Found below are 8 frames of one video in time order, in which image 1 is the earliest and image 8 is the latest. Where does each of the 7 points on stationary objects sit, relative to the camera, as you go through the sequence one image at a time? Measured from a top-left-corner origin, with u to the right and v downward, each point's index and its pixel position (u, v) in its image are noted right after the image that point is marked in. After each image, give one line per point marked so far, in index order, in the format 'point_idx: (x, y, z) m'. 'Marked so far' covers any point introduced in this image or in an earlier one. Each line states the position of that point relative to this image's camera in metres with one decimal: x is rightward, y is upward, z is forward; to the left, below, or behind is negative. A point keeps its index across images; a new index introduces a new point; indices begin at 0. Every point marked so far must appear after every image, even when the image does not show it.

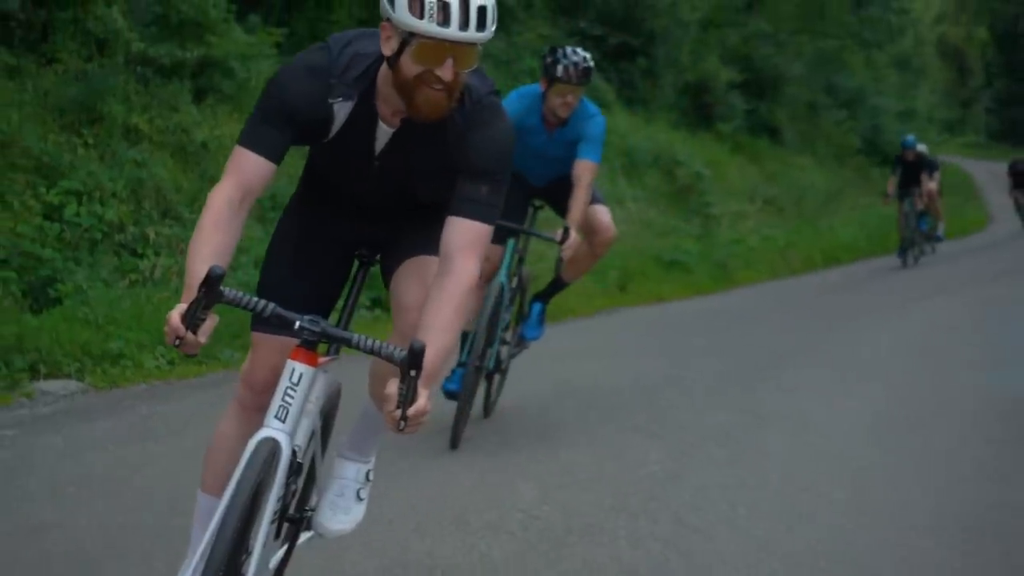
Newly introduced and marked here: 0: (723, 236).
0: (+1.9, +0.4, +18.1) m
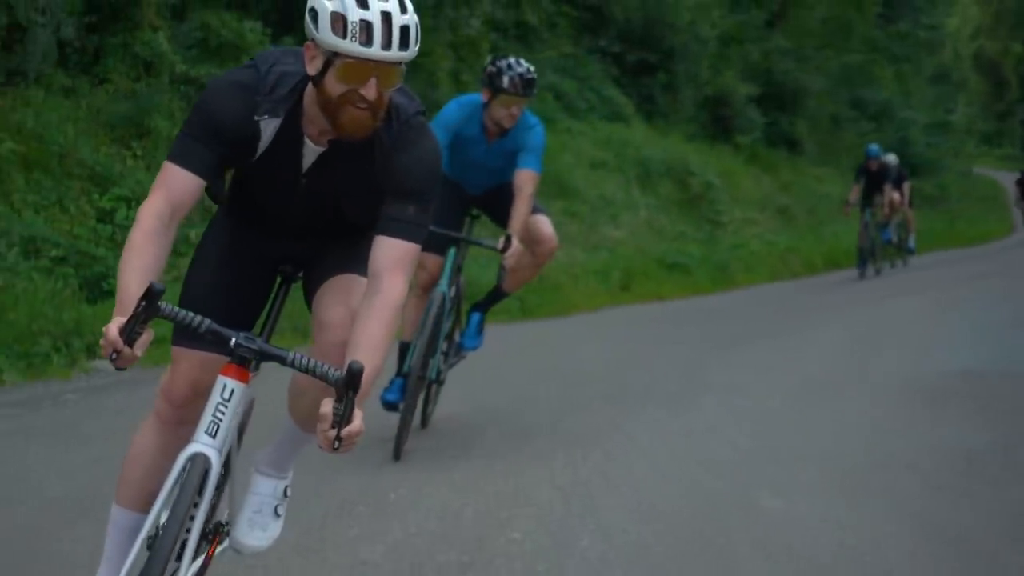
0: (+2.0, +0.4, +19.3) m
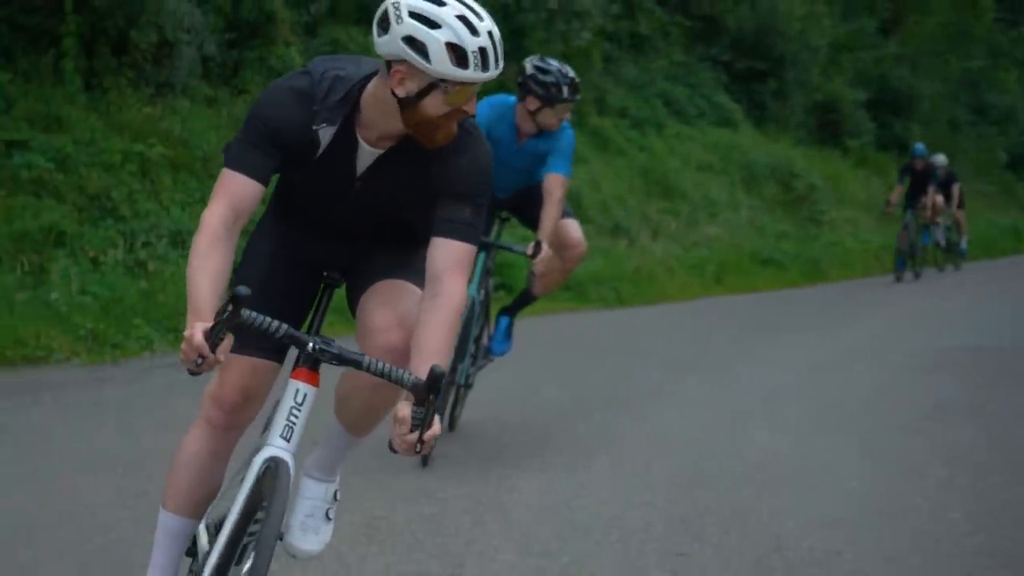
0: (+3.1, +0.5, +20.5) m
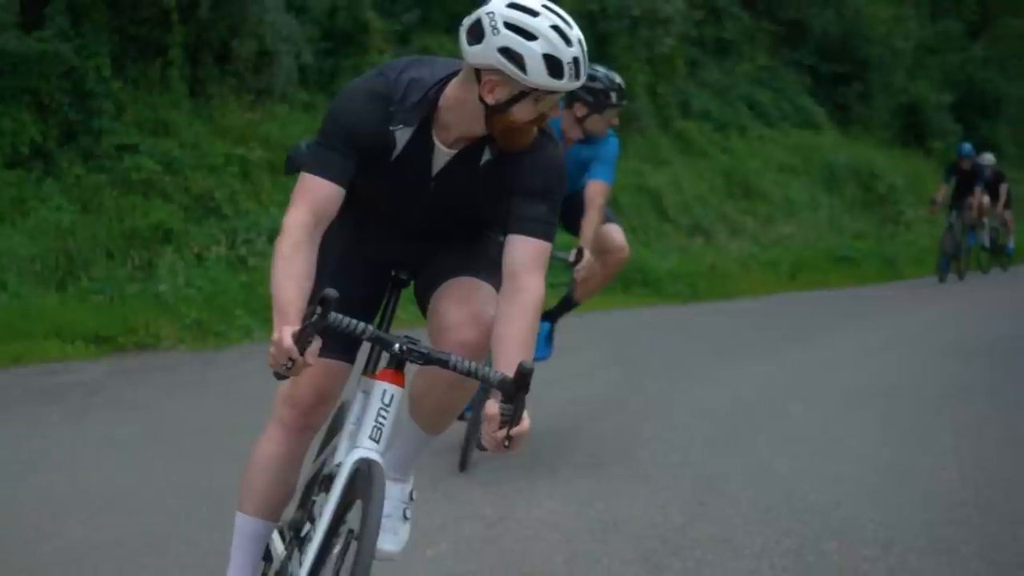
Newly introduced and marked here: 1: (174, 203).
0: (+4.0, +0.5, +21.1) m
1: (-2.2, +0.5, +13.1) m
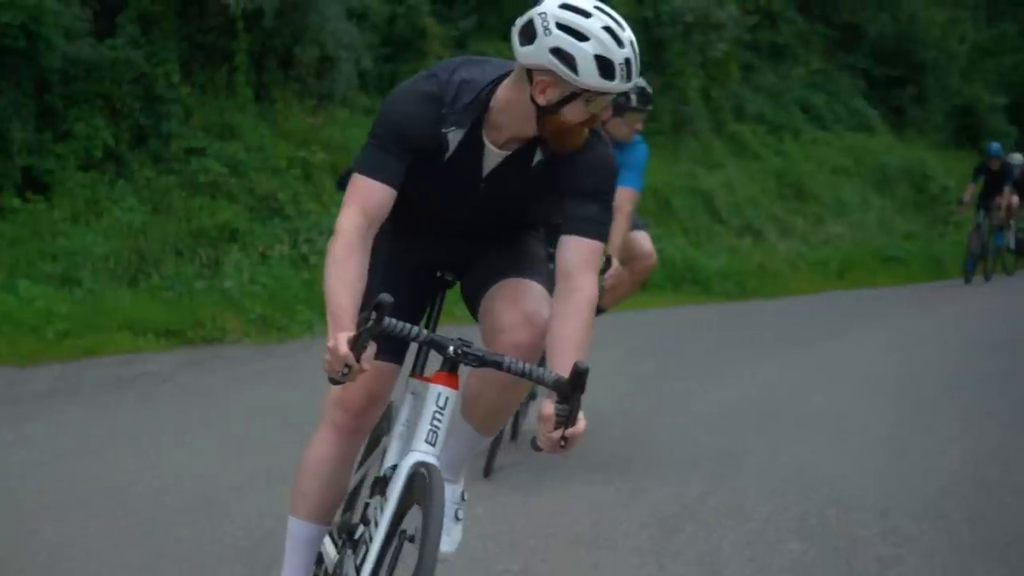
0: (+4.6, +0.5, +21.5) m
1: (-1.8, +0.6, +13.6) m
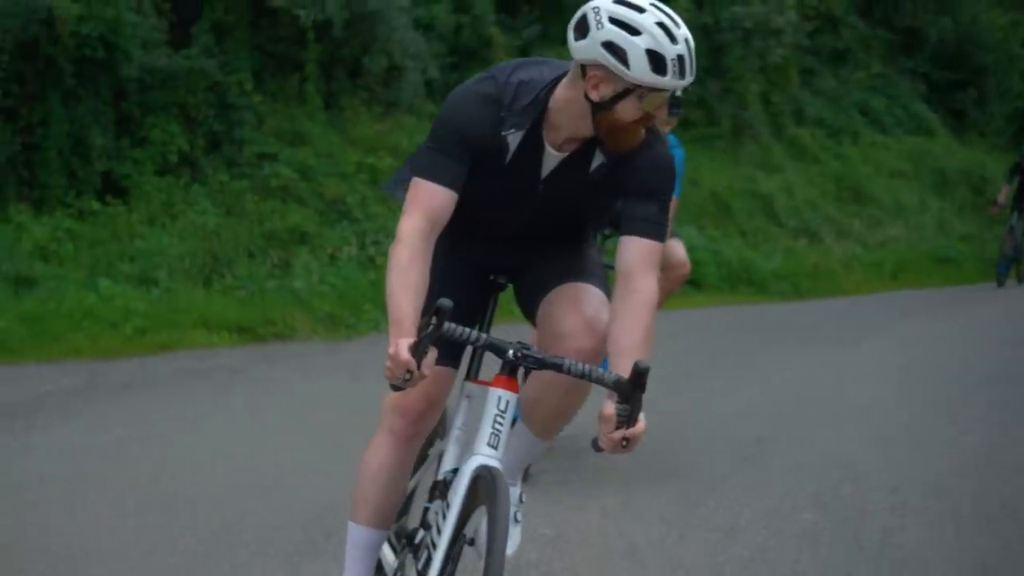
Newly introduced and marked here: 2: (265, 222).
0: (+5.3, +0.5, +21.8) m
1: (-1.4, +0.6, +14.2) m
2: (-1.6, +0.4, +13.6) m
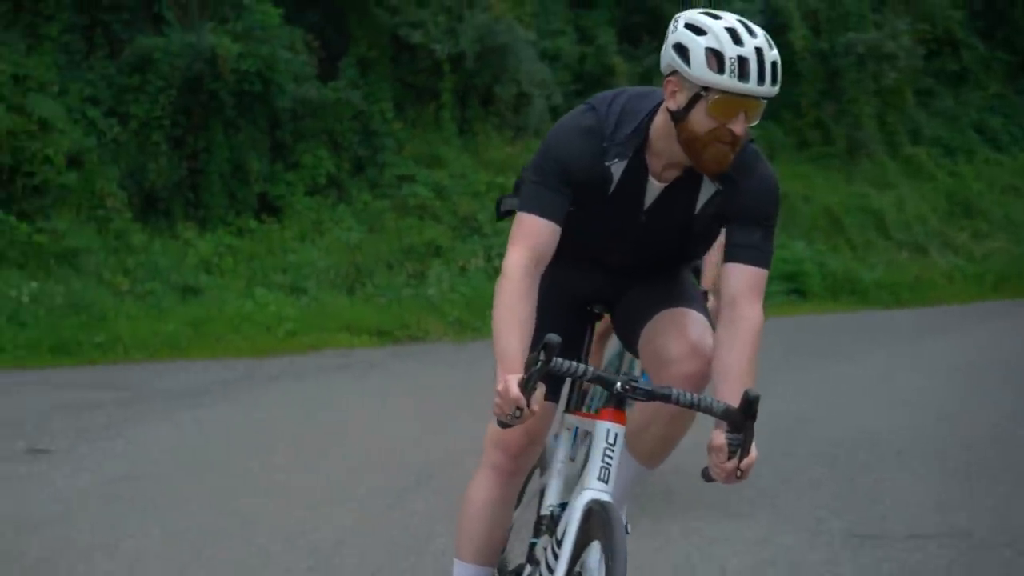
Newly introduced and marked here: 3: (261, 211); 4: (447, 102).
0: (+6.7, +0.4, +22.8) m
1: (-0.5, +0.5, +15.7) m
2: (-0.8, +0.4, +15.2) m
3: (-1.9, +0.6, +15.6) m
4: (-0.6, +1.6, +17.9) m
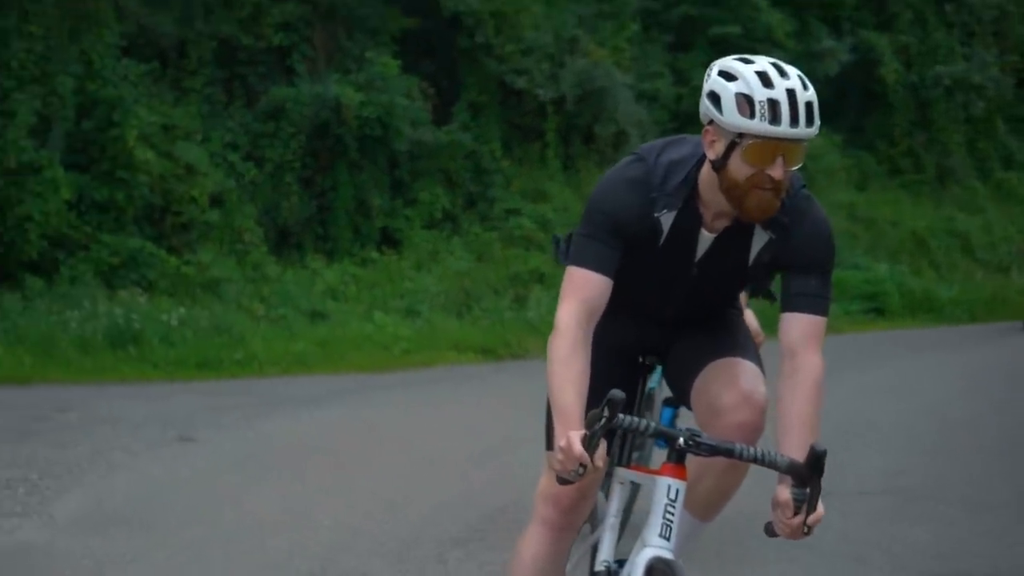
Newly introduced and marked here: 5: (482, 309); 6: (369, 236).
0: (+8.0, +0.2, +23.9) m
1: (+0.3, +0.3, +17.4) m
2: (0.0, +0.2, +16.8) m
3: (-1.1, +0.4, +17.4) m
4: (+0.4, +1.4, +19.6) m
5: (-0.2, -0.2, +15.6) m
6: (-1.2, +0.4, +17.2) m
